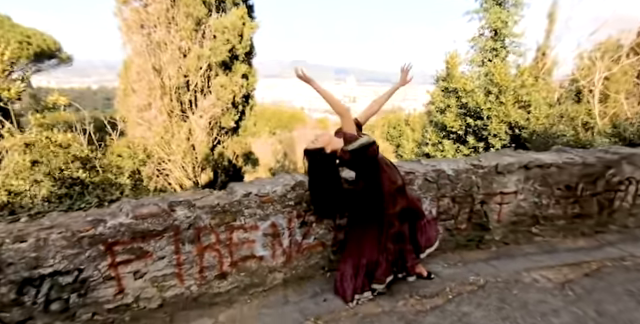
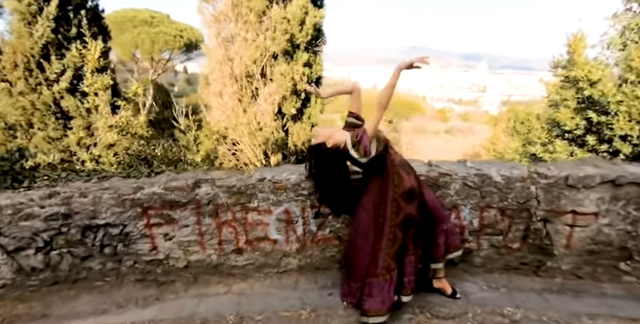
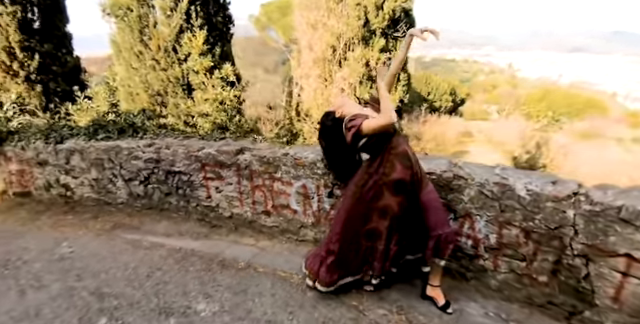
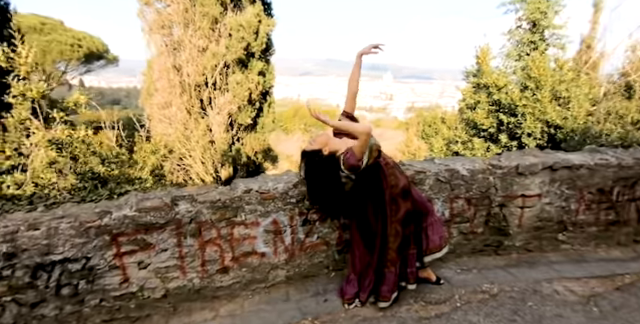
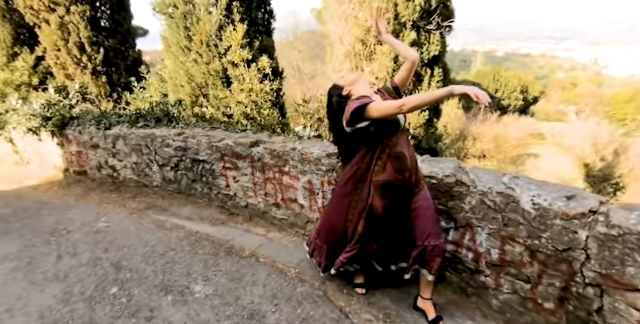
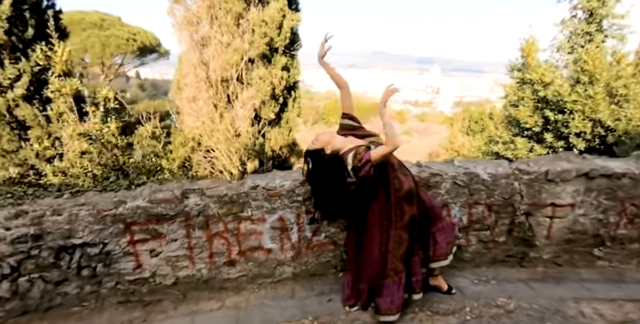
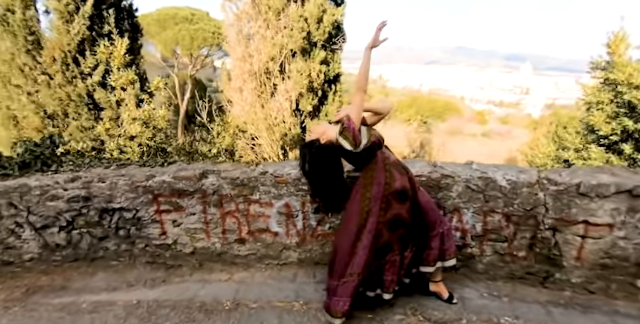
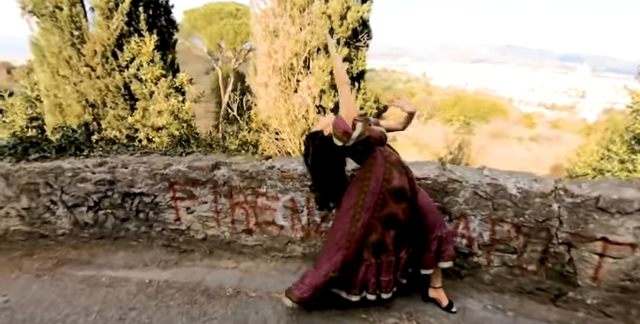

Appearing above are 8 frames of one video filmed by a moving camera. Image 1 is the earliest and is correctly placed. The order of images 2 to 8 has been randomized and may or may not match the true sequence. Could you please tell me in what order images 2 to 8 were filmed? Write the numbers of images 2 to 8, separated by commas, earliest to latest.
4, 6, 2, 7, 8, 3, 5
